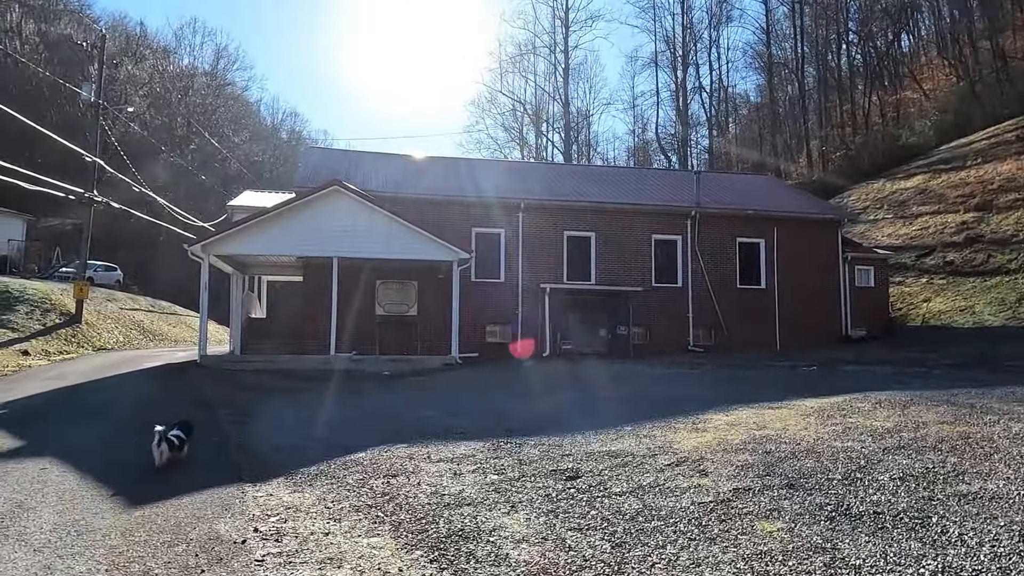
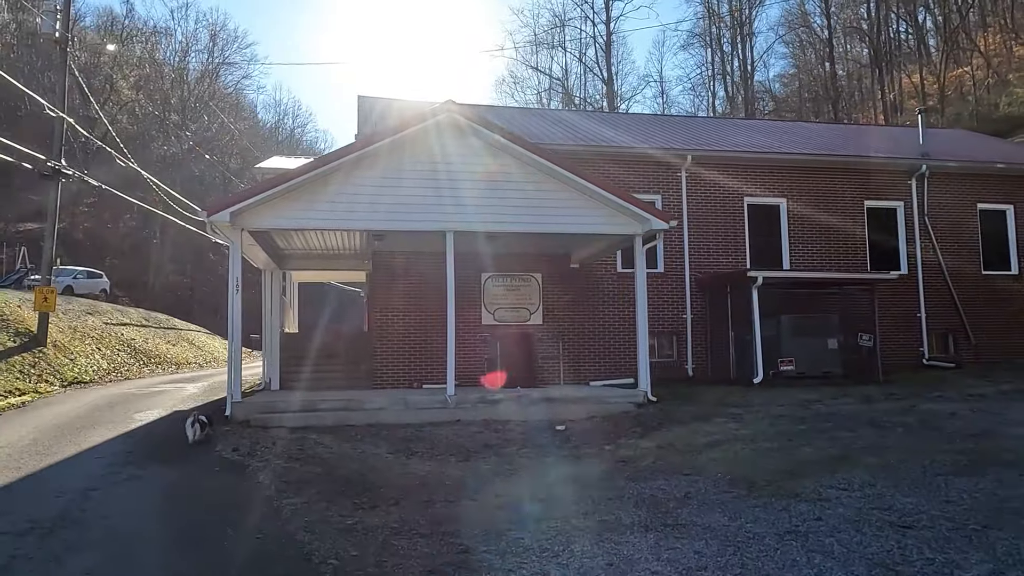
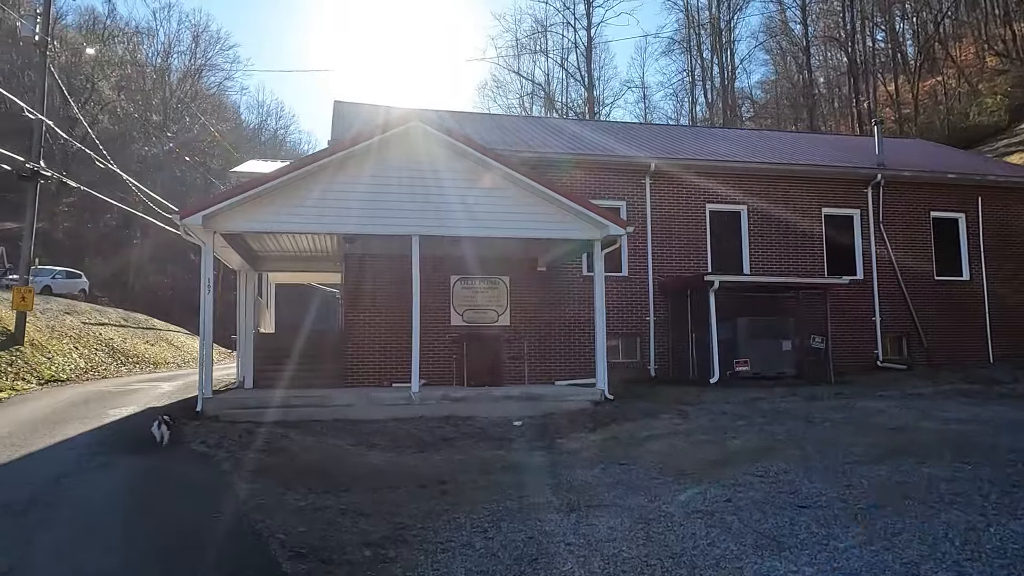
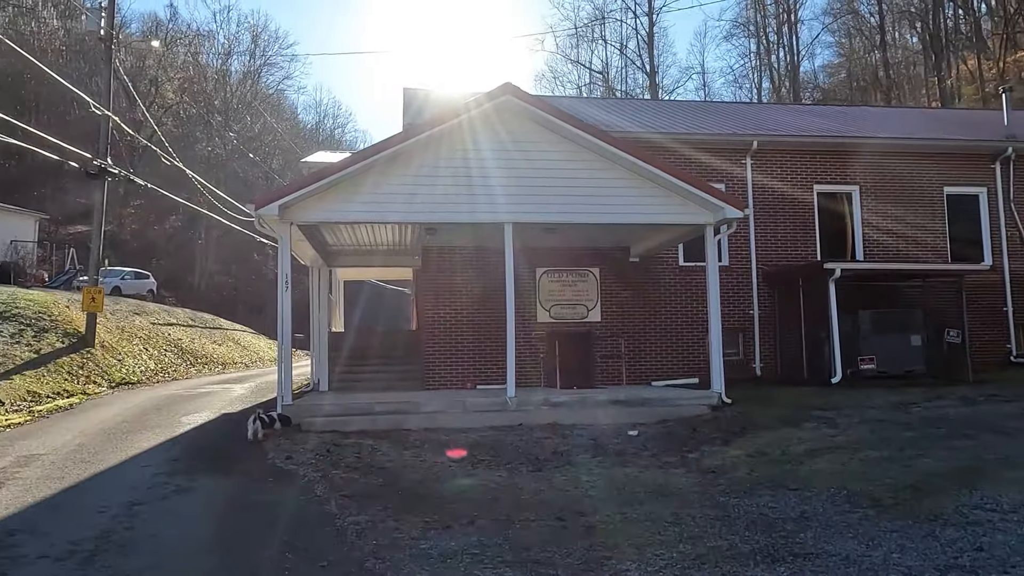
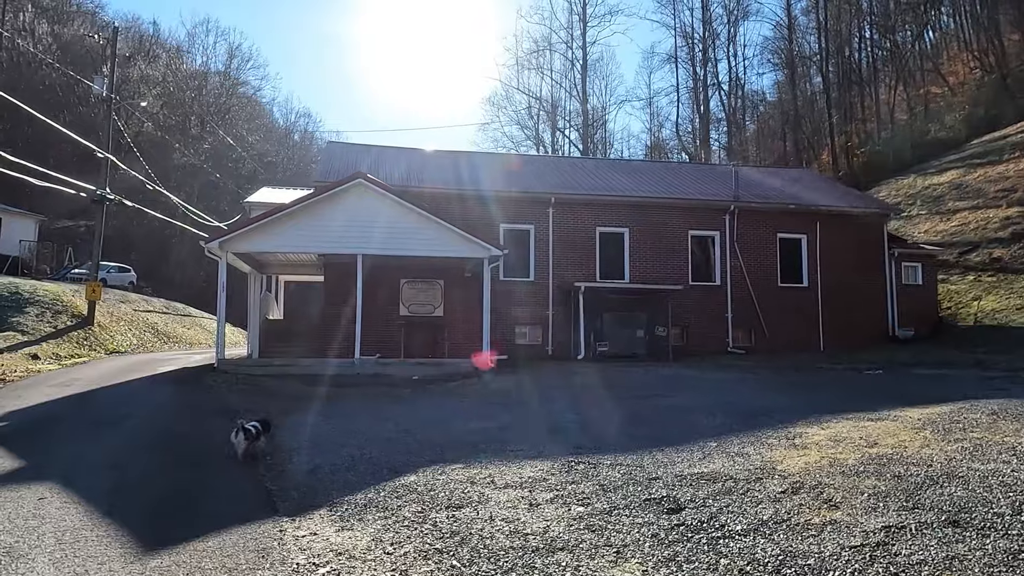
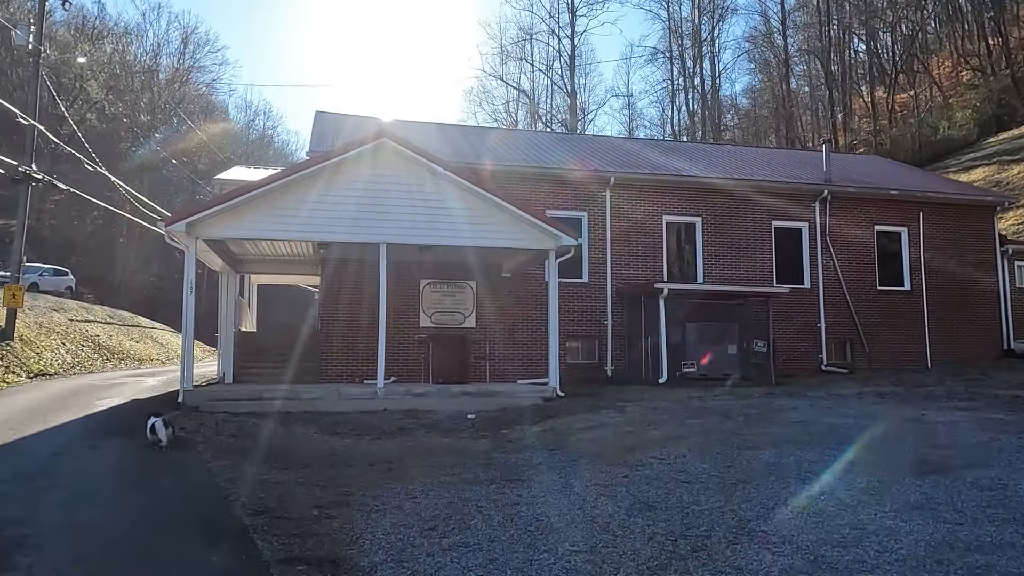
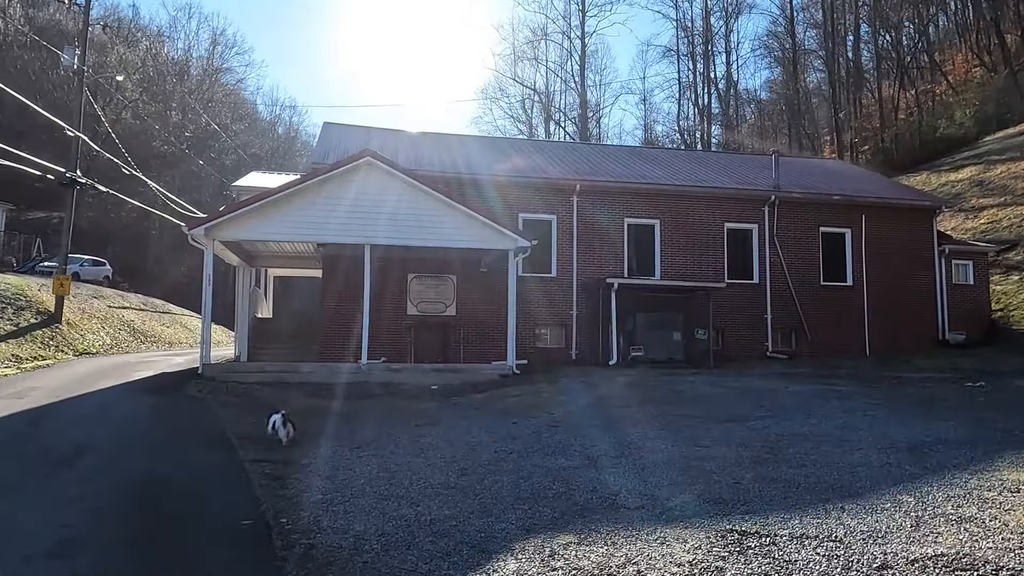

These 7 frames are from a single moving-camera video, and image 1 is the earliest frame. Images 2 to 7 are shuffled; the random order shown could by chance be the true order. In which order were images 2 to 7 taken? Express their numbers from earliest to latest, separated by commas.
5, 7, 6, 3, 2, 4
